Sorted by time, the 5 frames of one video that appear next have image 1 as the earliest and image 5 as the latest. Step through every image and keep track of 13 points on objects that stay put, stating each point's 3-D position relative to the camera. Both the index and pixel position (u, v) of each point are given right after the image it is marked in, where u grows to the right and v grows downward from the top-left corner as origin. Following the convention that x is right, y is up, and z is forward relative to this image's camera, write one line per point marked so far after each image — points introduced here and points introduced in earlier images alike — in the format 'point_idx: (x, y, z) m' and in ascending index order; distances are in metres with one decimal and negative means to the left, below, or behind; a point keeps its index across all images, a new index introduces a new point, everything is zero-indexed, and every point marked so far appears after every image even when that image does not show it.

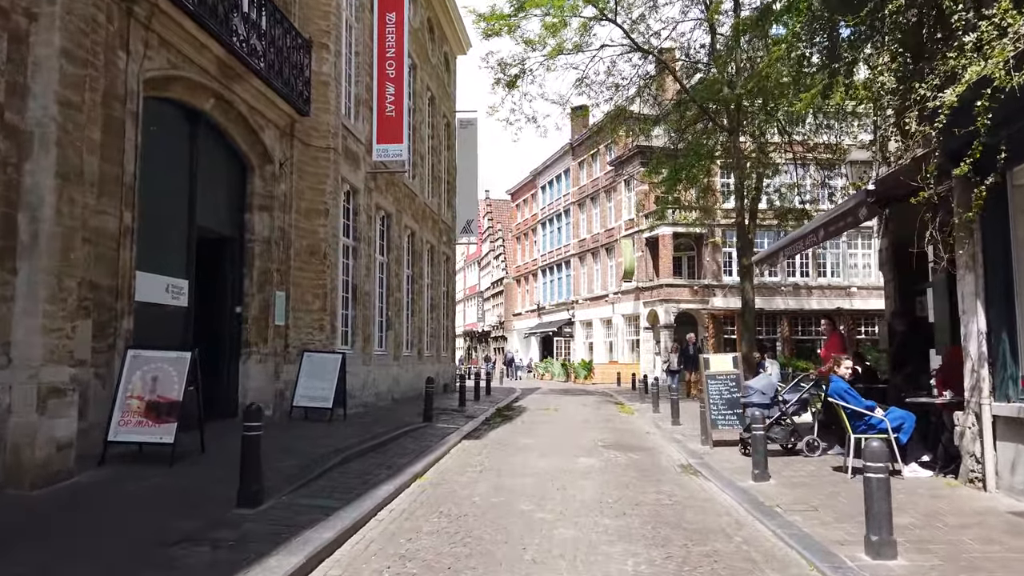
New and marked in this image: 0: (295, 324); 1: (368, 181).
0: (-4.2, -0.7, +14.1) m
1: (-3.5, +2.6, +18.1) m
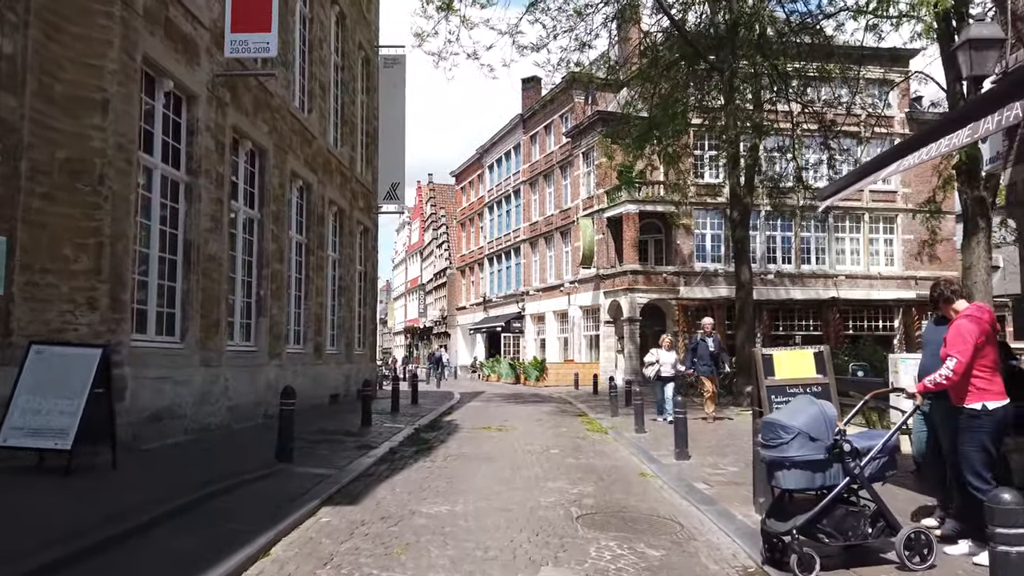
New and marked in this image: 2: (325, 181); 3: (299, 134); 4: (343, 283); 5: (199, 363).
0: (-5.1, -0.1, +8.0) m
1: (-4.8, +3.2, +12.0) m
2: (-4.6, +2.6, +18.1) m
3: (-4.6, +3.4, +16.2) m
4: (-4.5, +0.1, +19.7) m
5: (-4.8, -1.1, +11.3) m
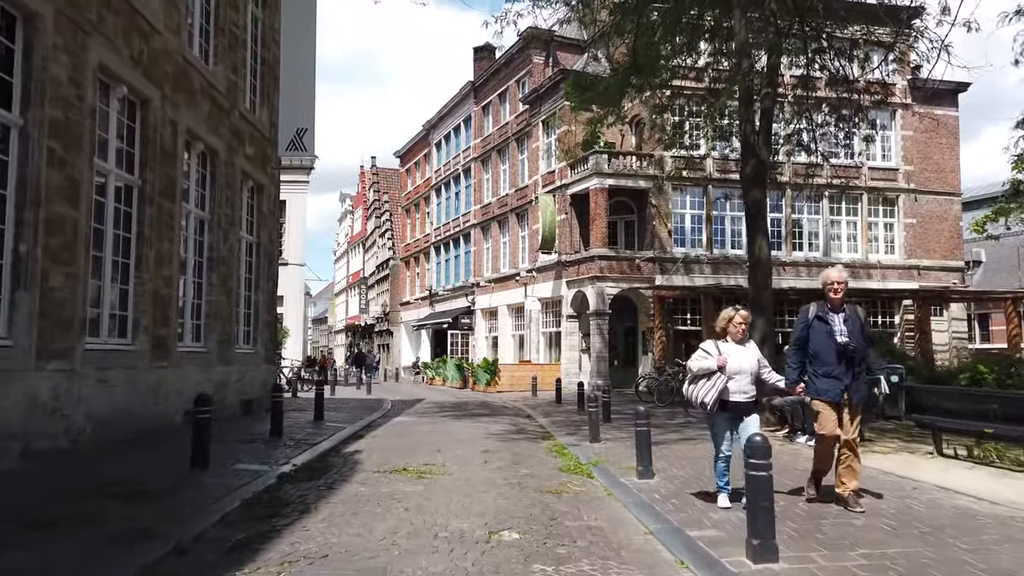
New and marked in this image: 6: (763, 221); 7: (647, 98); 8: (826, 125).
0: (-5.6, +0.5, +2.4) m
1: (-5.5, +3.8, +6.4) m
2: (-5.6, +3.1, +12.6) m
3: (-5.6, +3.9, +10.6) m
4: (-5.7, +0.6, +14.1) m
5: (-5.4, -0.6, +5.7) m
6: (+5.4, +1.6, +15.9) m
7: (+3.5, +4.9, +19.5) m
8: (+8.0, +4.6, +19.4) m
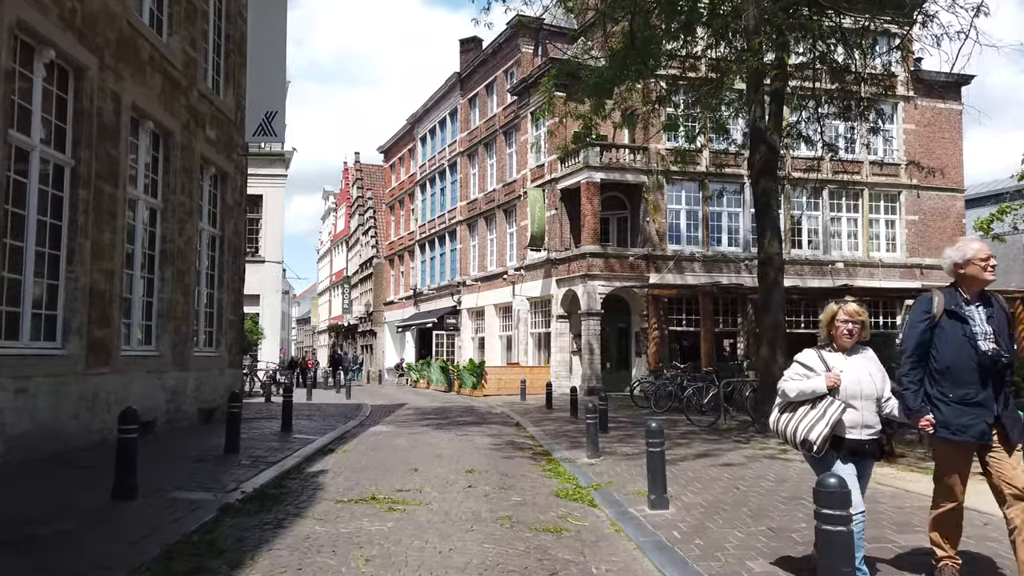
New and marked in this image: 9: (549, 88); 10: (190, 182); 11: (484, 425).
0: (-5.6, +0.5, +0.9) m
1: (-5.5, +3.8, +5.0) m
2: (-5.8, +3.2, +11.1) m
3: (-5.7, +3.9, +9.2) m
4: (-5.9, +0.7, +12.6) m
5: (-5.5, -0.6, +4.3) m
6: (+5.1, +1.6, +14.6) m
7: (+3.2, +4.9, +18.2) m
8: (+7.7, +4.6, +18.2) m
9: (+0.8, +4.6, +17.2) m
10: (-5.8, +1.9, +13.5) m
11: (-0.6, -3.0, +16.3) m
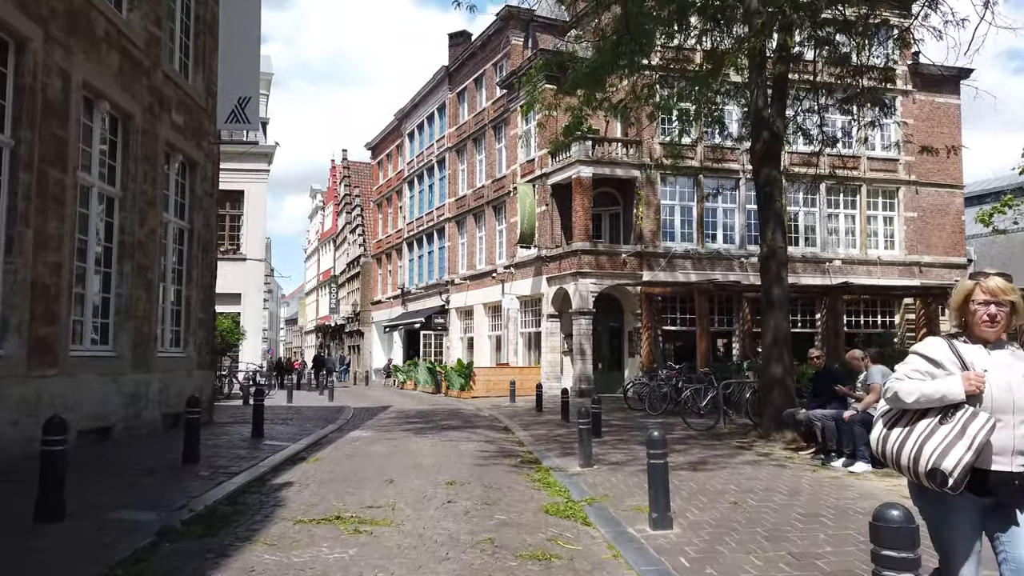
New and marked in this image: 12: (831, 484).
0: (-5.6, +0.6, 0.0) m
1: (-5.6, +3.9, +4.0) m
2: (-6.0, +3.2, +10.2) m
3: (-5.9, +4.0, +8.2) m
4: (-6.1, +0.8, +11.7) m
5: (-5.6, -0.5, +3.4) m
6: (+4.9, +1.7, +13.8) m
7: (+2.9, +5.0, +17.4) m
8: (+7.4, +4.7, +17.4) m
9: (+0.6, +4.7, +16.3) m
10: (-6.1, +2.0, +12.5) m
11: (-0.9, -2.9, +15.4) m
12: (+3.6, -2.2, +8.5) m
